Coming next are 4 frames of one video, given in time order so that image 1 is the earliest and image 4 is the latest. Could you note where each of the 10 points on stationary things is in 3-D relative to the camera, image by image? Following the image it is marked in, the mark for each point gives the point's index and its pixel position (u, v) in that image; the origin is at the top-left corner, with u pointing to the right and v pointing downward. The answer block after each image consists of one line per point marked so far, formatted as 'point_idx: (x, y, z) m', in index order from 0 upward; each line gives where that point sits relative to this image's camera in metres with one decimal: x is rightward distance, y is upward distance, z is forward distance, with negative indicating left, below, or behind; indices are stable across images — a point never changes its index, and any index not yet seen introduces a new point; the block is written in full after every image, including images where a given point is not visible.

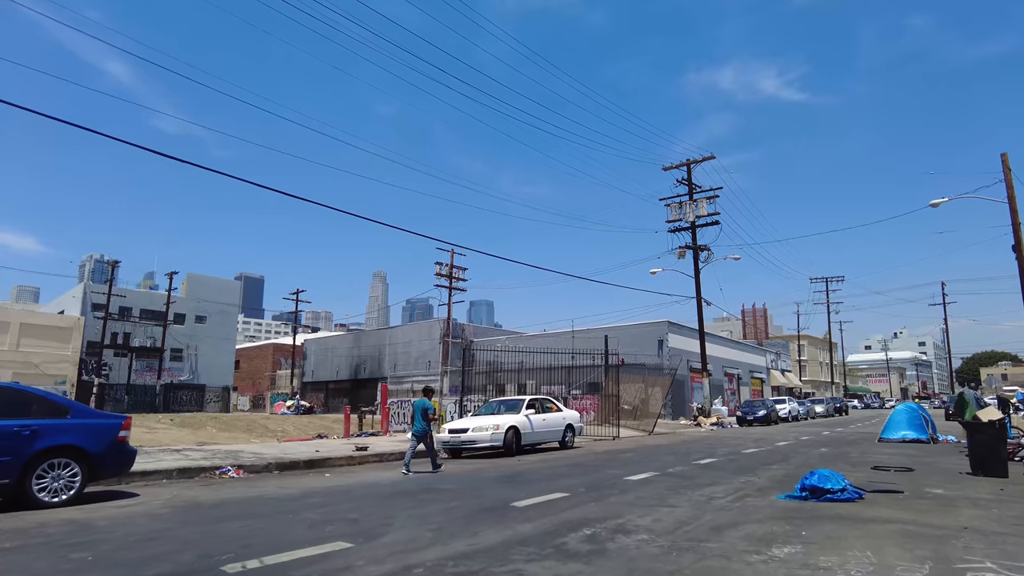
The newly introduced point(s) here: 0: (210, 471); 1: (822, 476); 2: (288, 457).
0: (-5.8, -3.5, +12.6) m
1: (+4.1, -2.5, +8.8) m
2: (-5.2, -3.9, +15.2) m
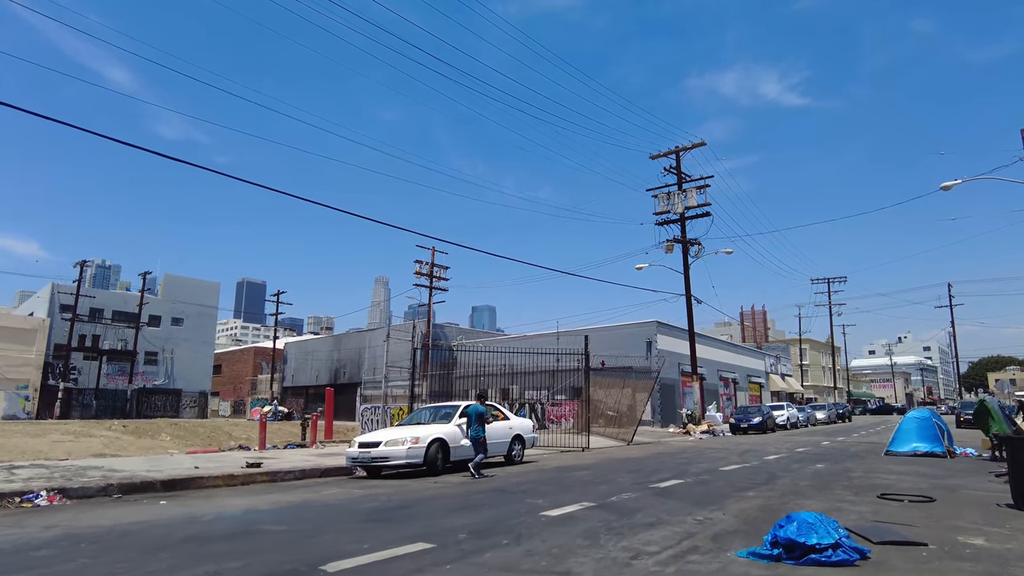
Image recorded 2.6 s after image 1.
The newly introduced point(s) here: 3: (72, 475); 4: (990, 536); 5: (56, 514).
0: (-7.4, -3.1, +9.7) m
1: (+2.6, -2.0, +5.8) m
2: (-6.7, -3.5, +12.2) m
3: (-7.7, -3.3, +11.6) m
4: (+4.8, -2.5, +6.6) m
5: (-5.8, -2.9, +8.4) m
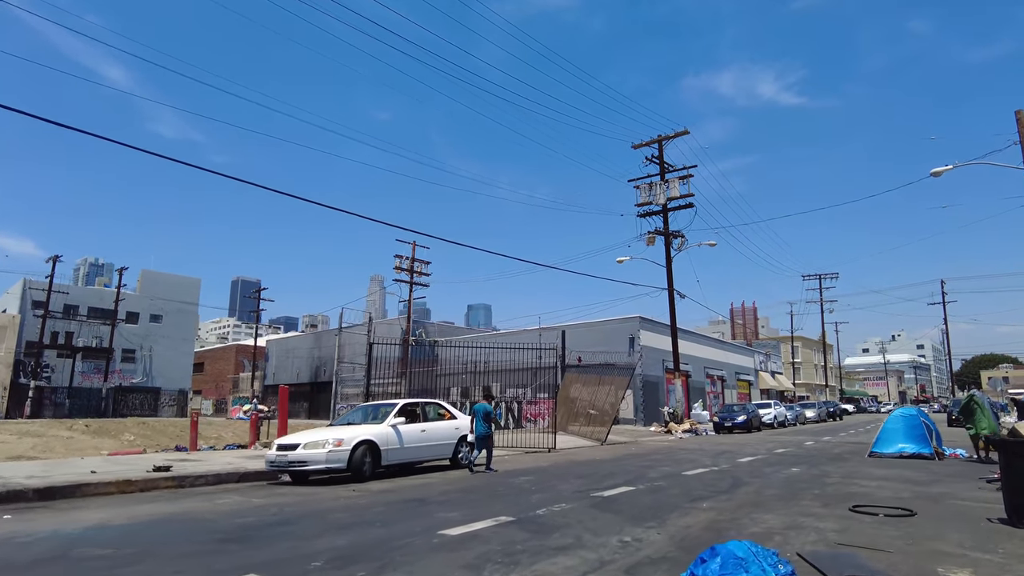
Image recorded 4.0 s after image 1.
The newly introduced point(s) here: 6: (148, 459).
0: (-8.5, -2.8, +8.2) m
1: (+1.5, -1.8, +4.4) m
2: (-7.8, -3.2, +10.8) m
3: (-8.9, -3.0, +10.1) m
4: (+3.7, -2.2, +5.2) m
5: (-6.9, -2.6, +6.9) m
6: (-7.5, -3.5, +13.6) m
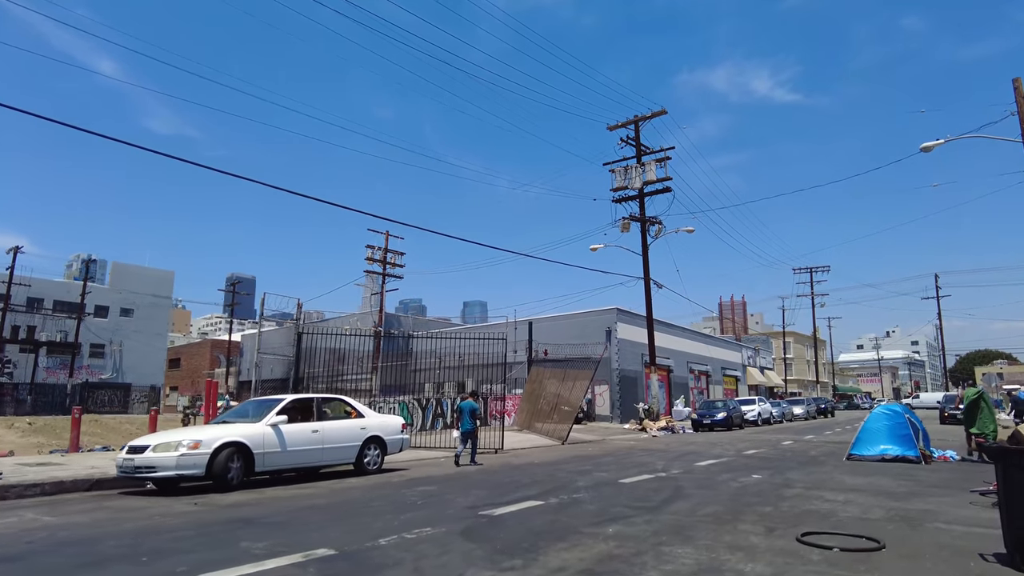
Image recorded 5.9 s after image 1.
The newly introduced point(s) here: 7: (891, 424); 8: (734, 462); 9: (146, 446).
0: (-10.0, -2.3, +6.1) m
1: (-0.1, -1.4, +2.3) m
2: (-9.4, -2.7, +8.7) m
3: (-10.4, -2.6, +8.0) m
4: (+2.2, -1.8, +3.2) m
5: (-8.4, -2.2, +4.8) m
6: (-9.1, -3.1, +11.5) m
7: (+8.2, -2.9, +14.2) m
8: (+4.8, -3.8, +14.4) m
9: (-5.4, -2.3, +9.8) m
